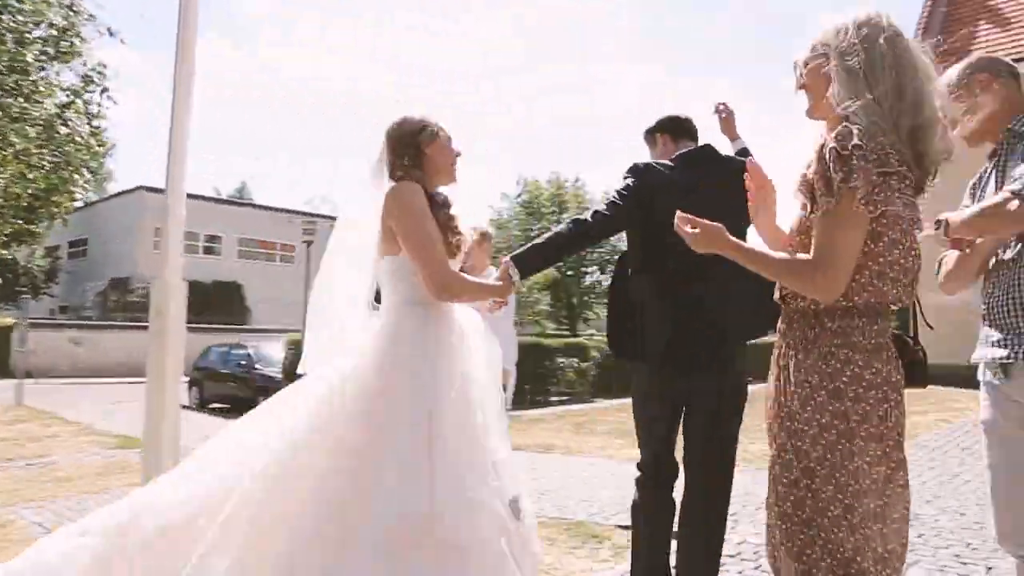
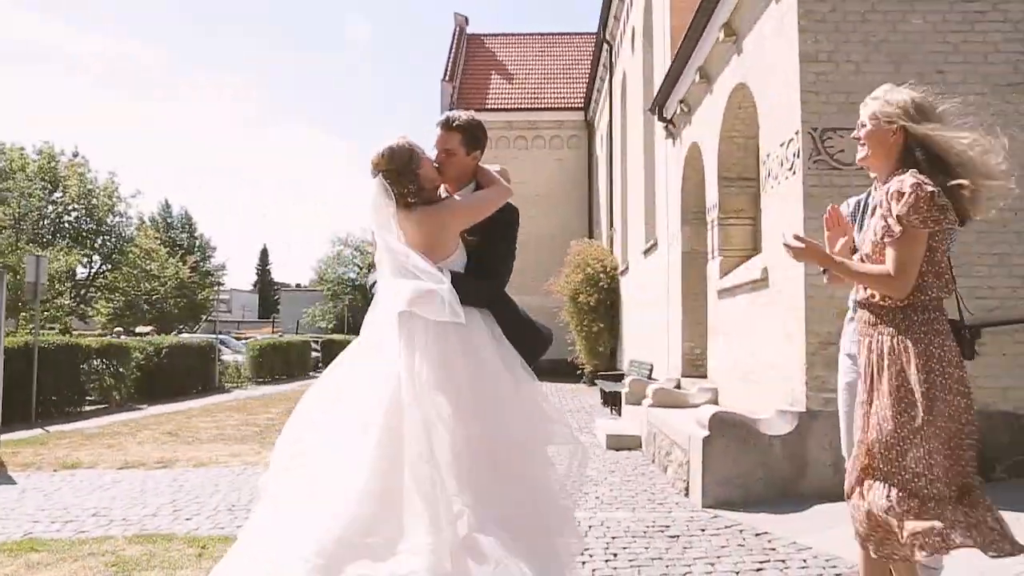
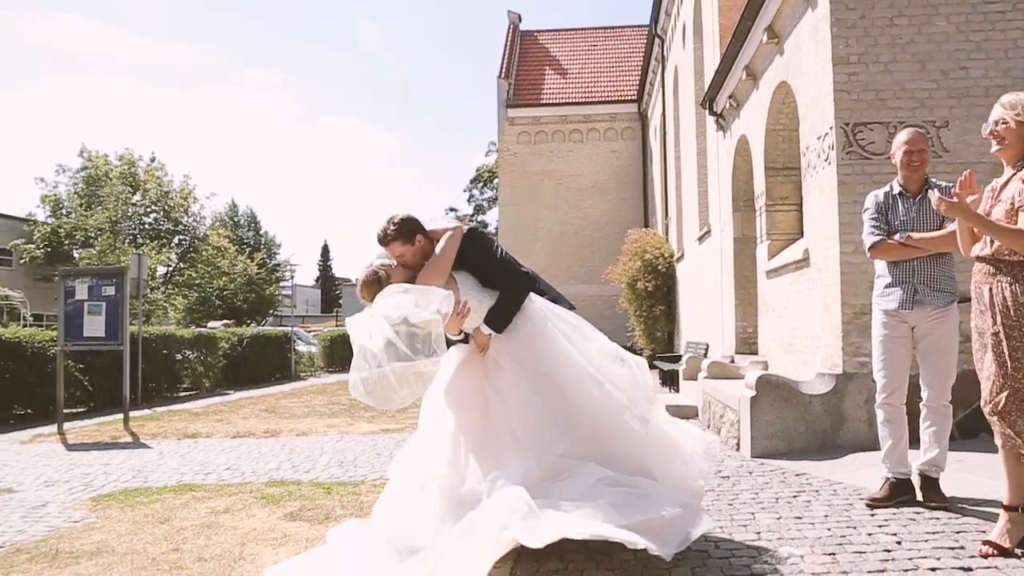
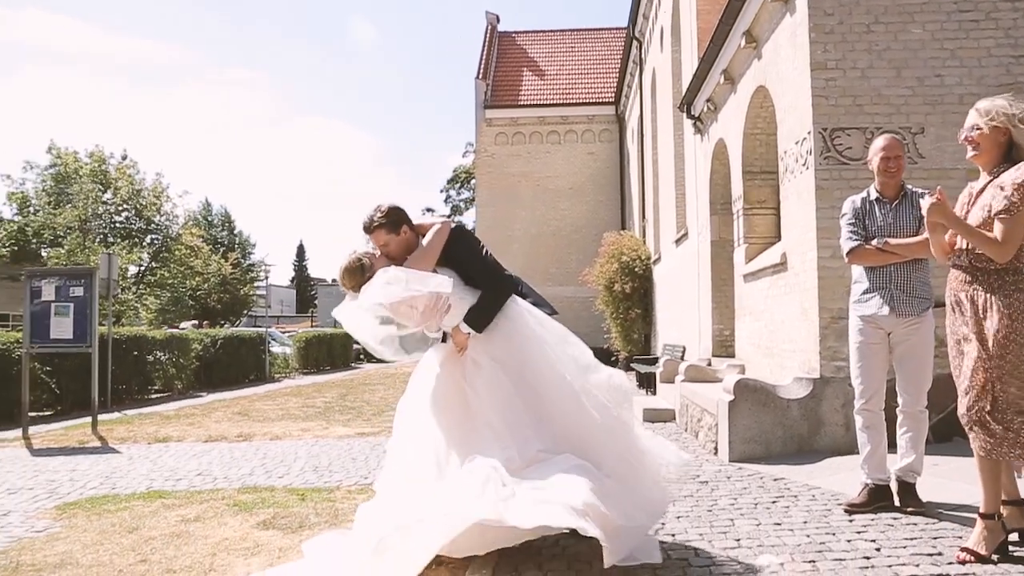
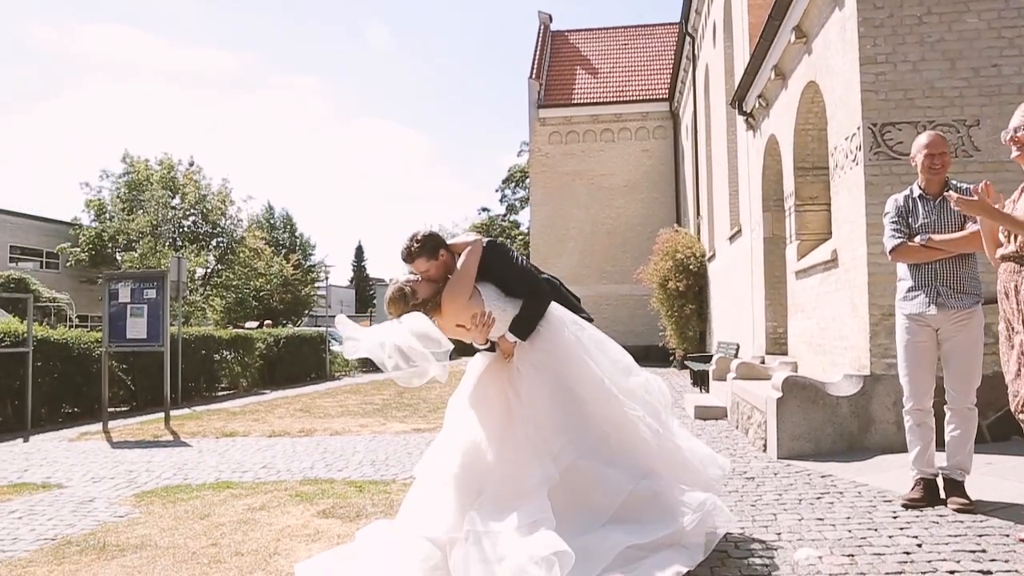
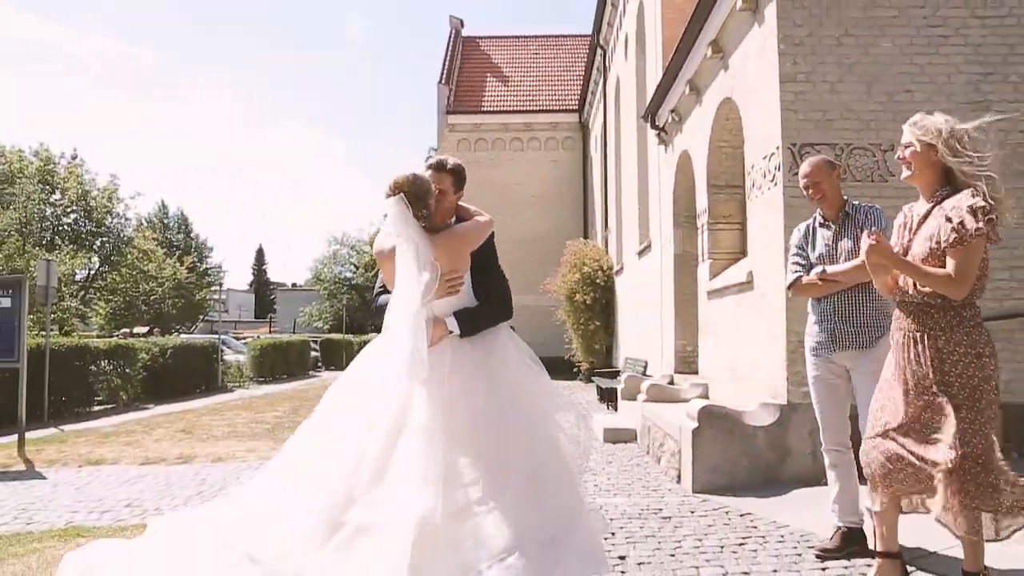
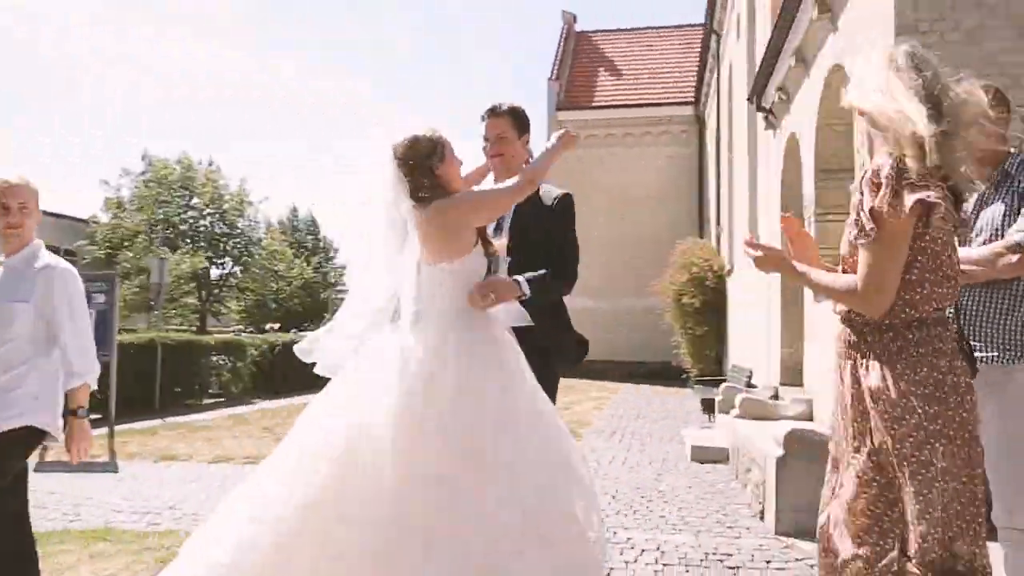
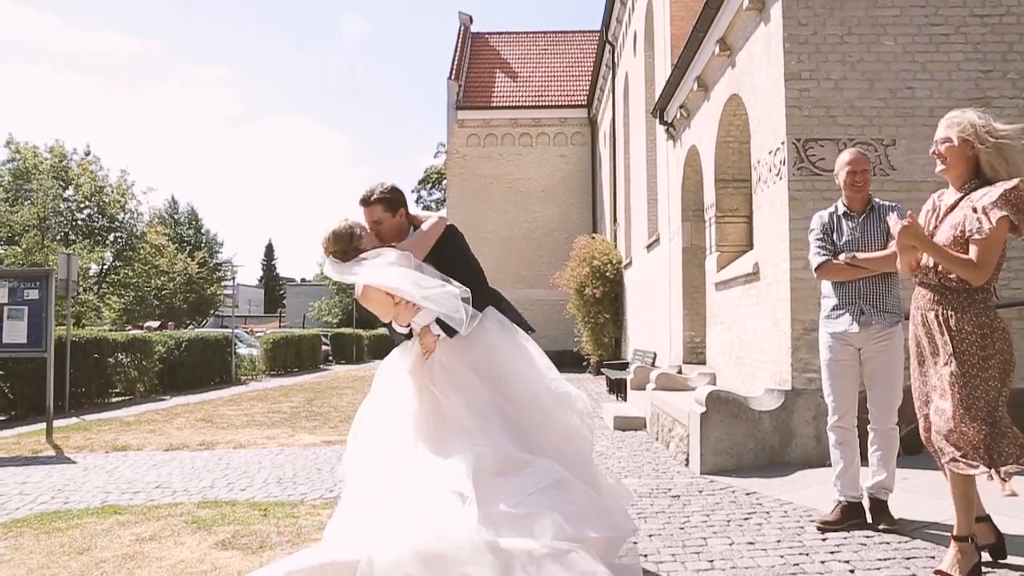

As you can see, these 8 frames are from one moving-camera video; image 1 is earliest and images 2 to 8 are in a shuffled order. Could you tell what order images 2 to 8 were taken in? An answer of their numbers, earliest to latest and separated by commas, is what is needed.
7, 2, 6, 8, 4, 3, 5
